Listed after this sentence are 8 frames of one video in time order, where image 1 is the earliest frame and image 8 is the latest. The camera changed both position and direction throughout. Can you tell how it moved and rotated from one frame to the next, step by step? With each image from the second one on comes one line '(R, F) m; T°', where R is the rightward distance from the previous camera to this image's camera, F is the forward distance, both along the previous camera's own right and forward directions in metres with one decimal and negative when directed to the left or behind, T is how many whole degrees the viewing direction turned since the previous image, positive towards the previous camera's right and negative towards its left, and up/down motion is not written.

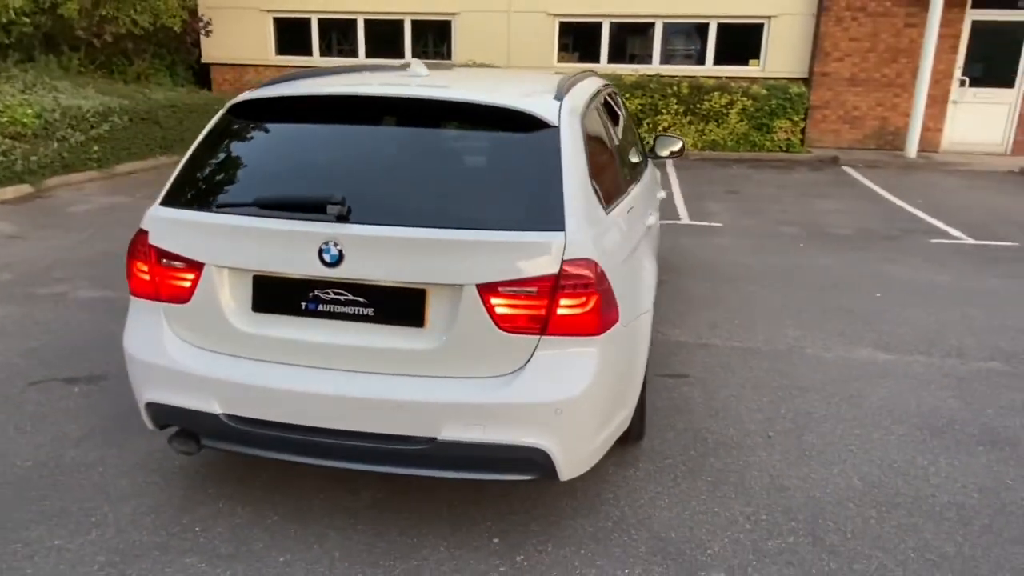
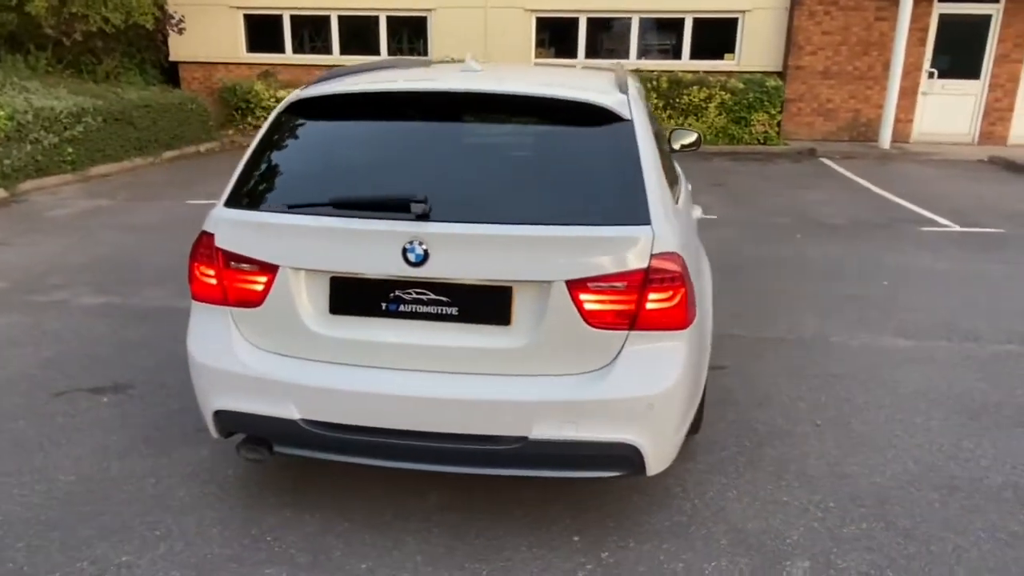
(-0.4, 0.0) m; +3°
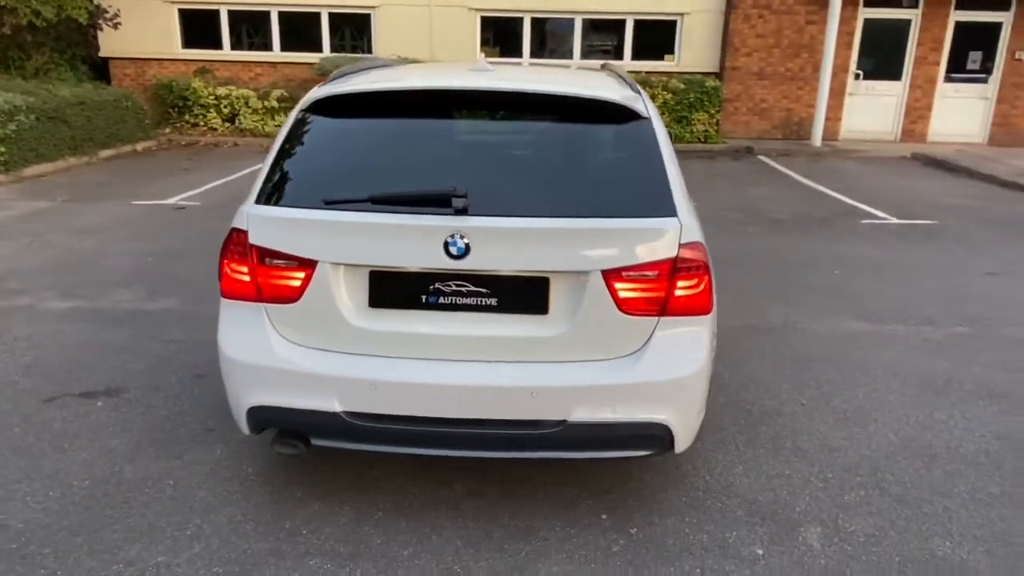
(-0.4, -0.1) m; +5°
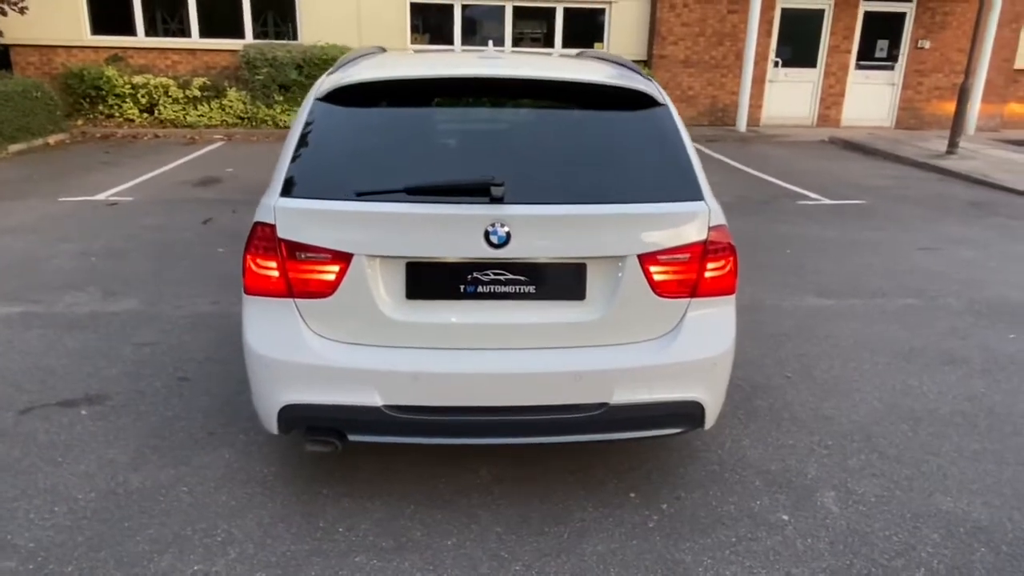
(-0.4, 0.0) m; +6°
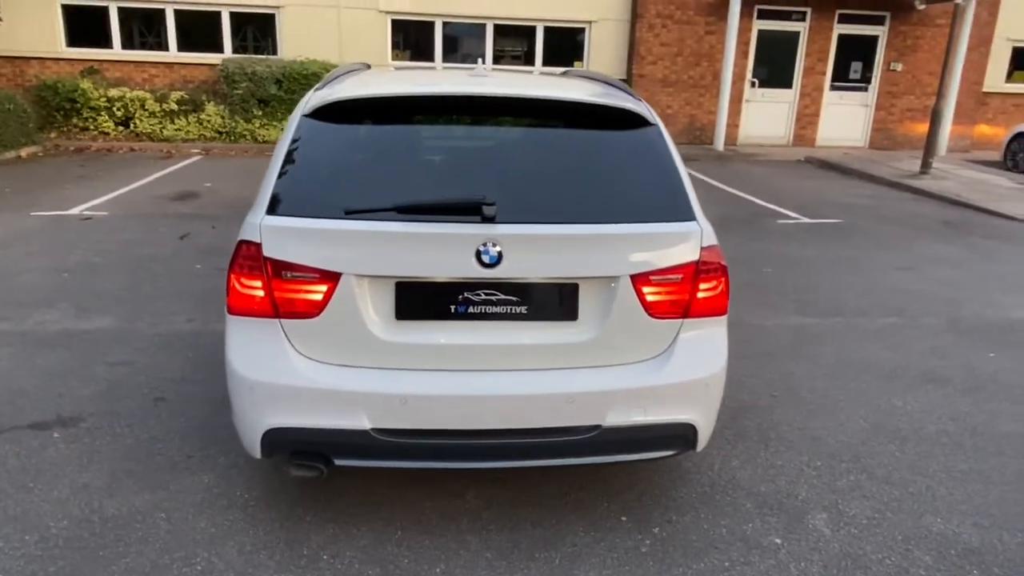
(0.0, 0.0) m; +2°
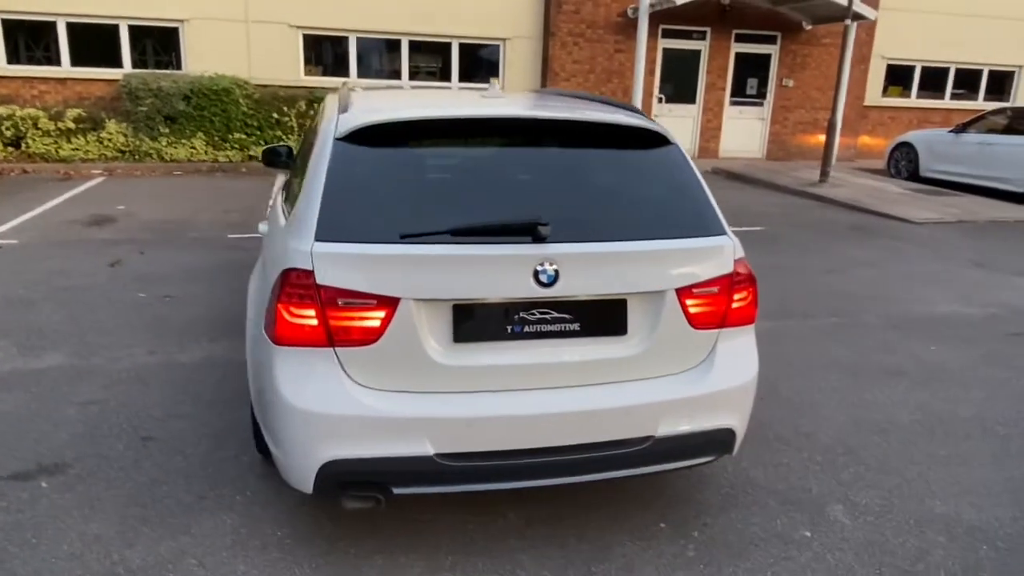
(-0.6, 0.0) m; +8°
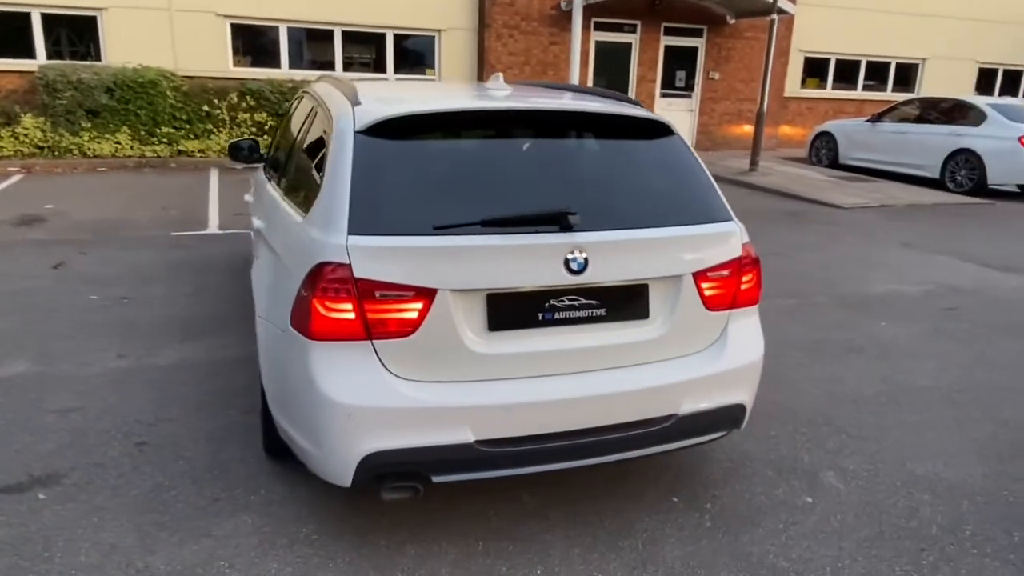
(-0.4, 0.0) m; +6°
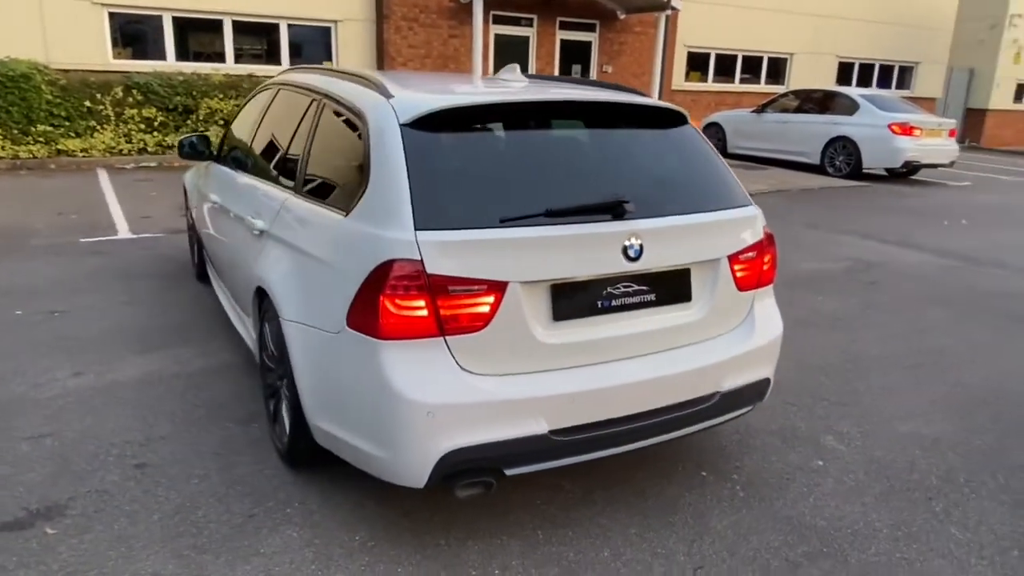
(-0.7, 0.0) m; +9°
